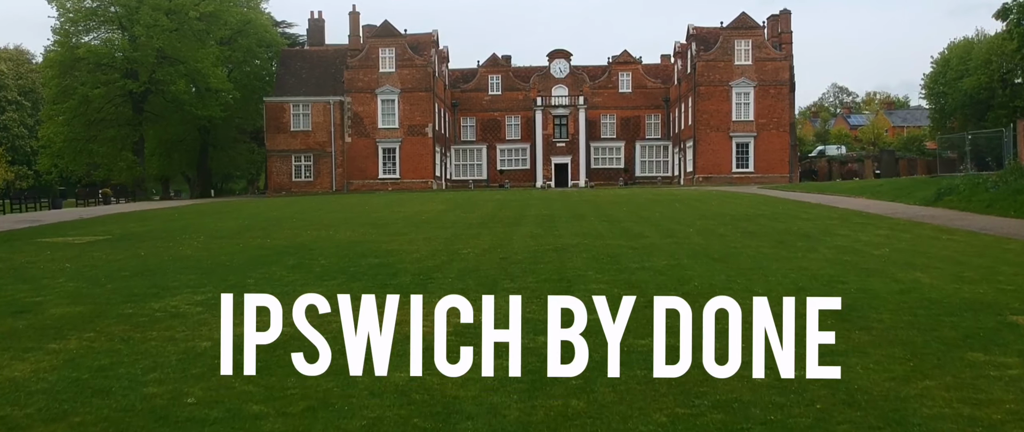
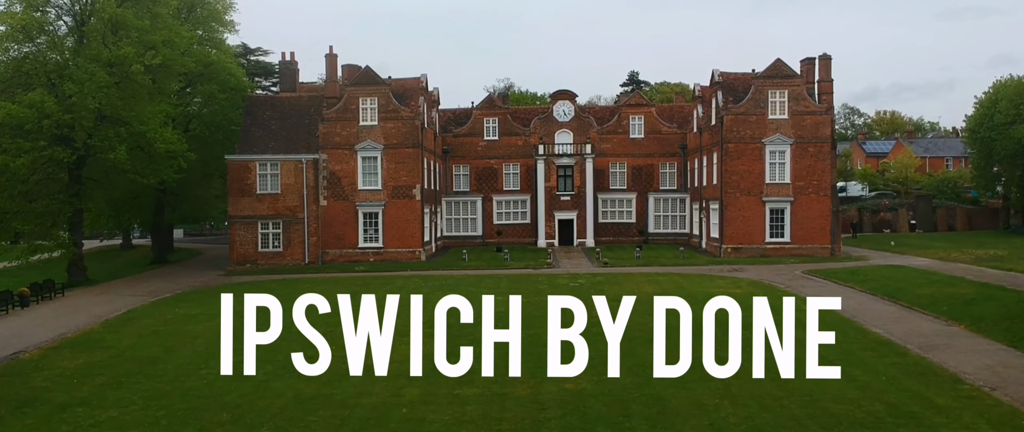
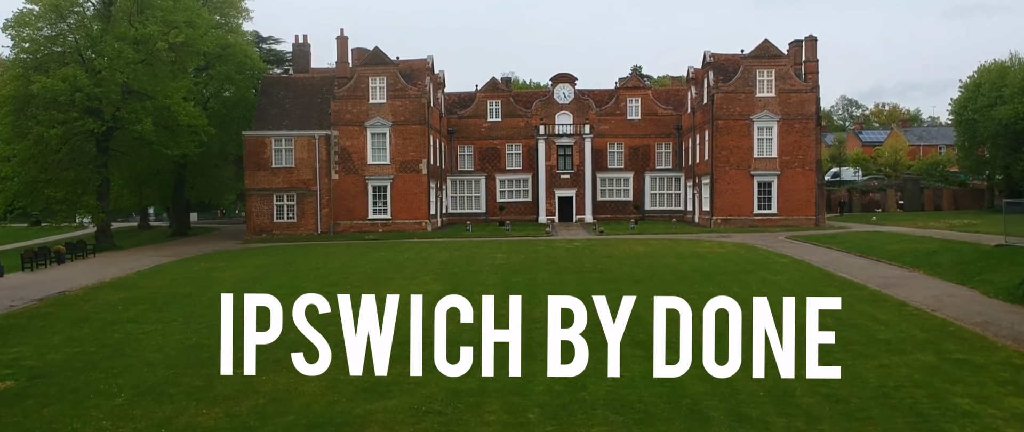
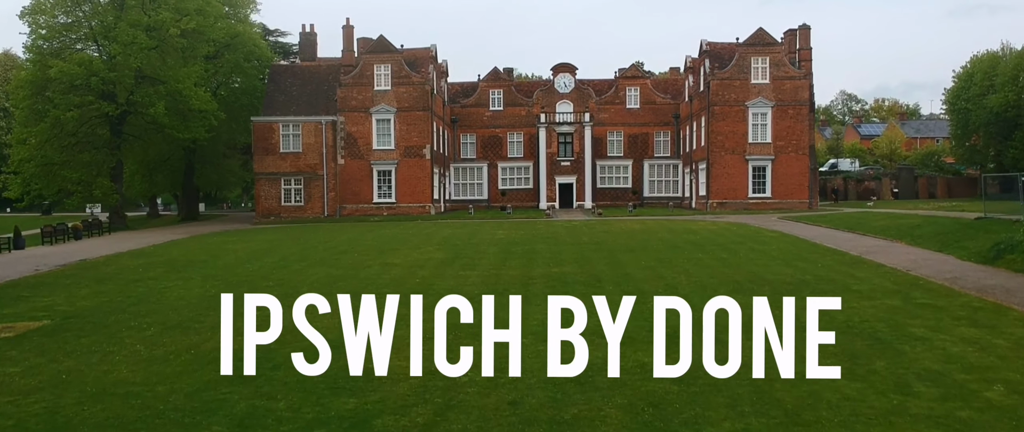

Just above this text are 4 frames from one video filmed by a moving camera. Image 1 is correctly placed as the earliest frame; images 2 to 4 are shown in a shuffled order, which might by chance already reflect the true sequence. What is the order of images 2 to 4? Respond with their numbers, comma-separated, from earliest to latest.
4, 3, 2
